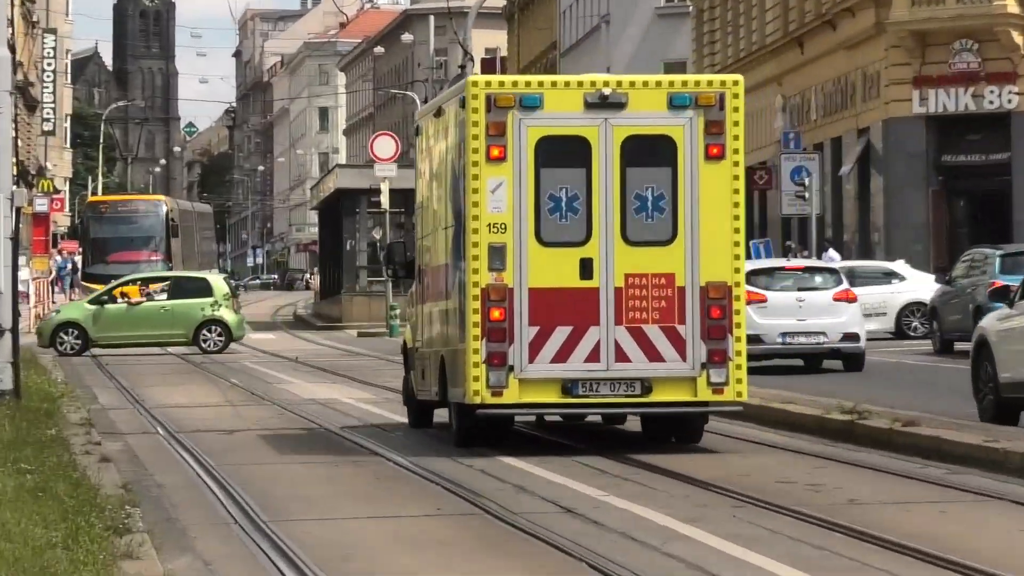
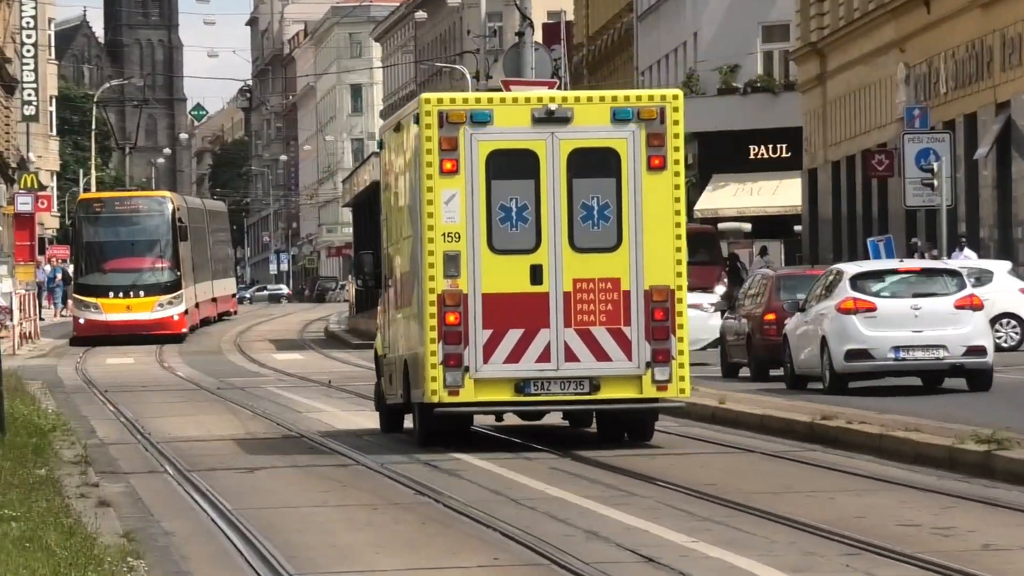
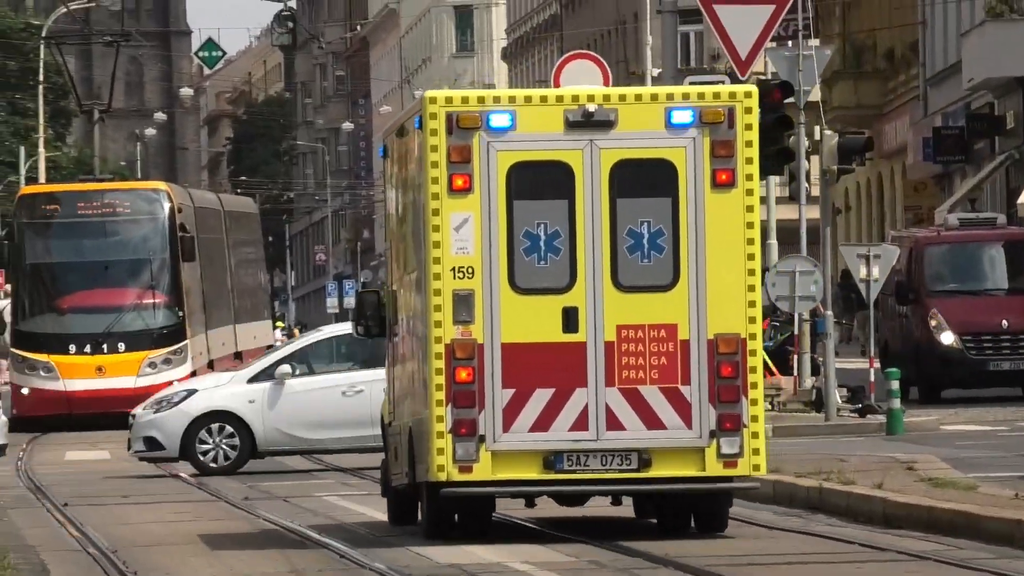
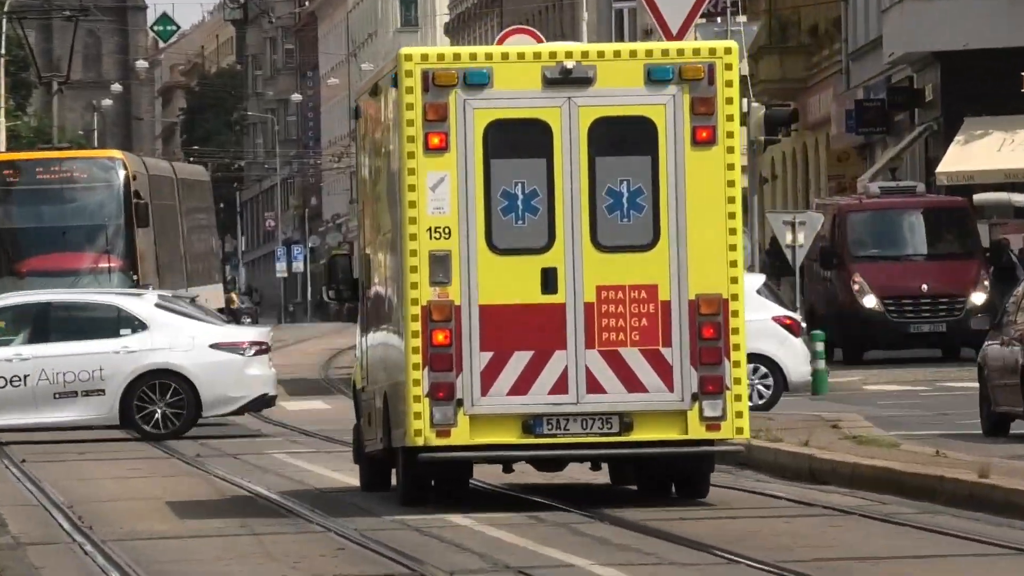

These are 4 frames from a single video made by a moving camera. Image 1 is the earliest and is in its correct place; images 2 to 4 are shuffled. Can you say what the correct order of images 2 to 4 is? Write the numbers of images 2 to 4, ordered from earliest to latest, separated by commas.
2, 4, 3
